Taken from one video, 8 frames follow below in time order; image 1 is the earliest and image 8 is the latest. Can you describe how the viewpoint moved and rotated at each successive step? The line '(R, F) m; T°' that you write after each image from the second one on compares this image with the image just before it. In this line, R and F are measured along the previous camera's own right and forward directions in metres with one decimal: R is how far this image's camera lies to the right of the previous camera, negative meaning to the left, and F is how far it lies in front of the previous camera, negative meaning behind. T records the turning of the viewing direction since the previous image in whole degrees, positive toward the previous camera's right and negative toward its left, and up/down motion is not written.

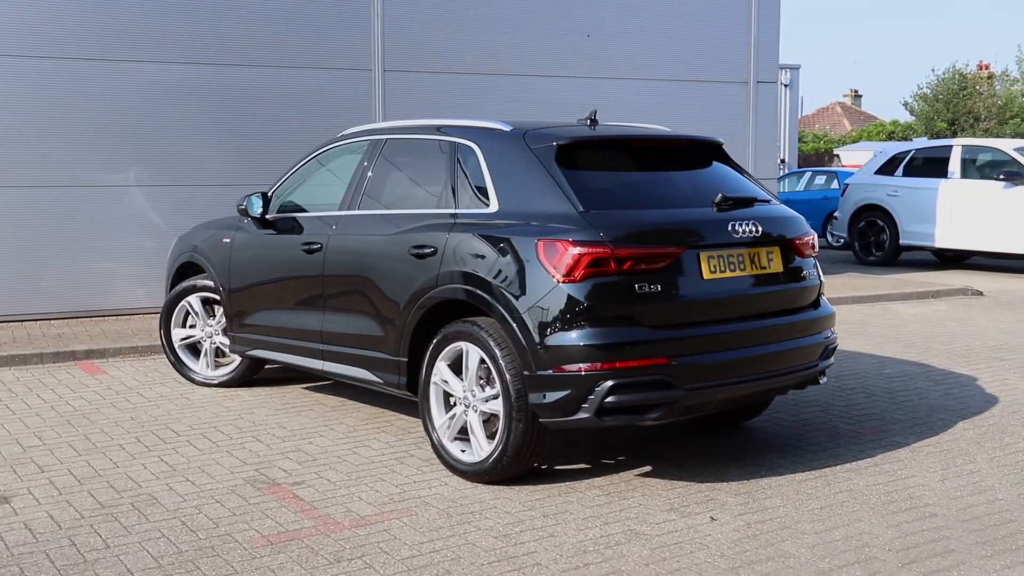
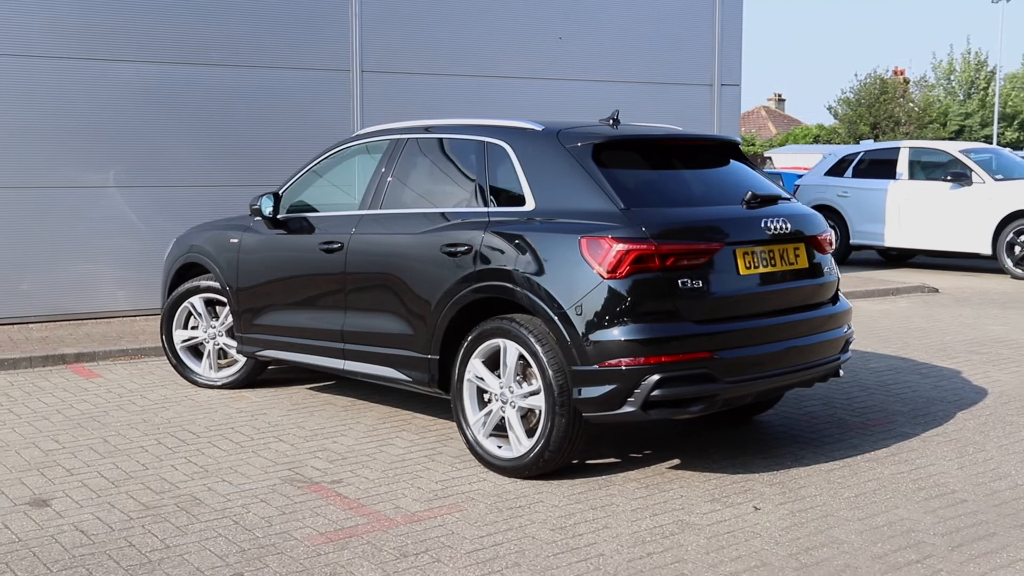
(-0.5, -0.1) m; +4°
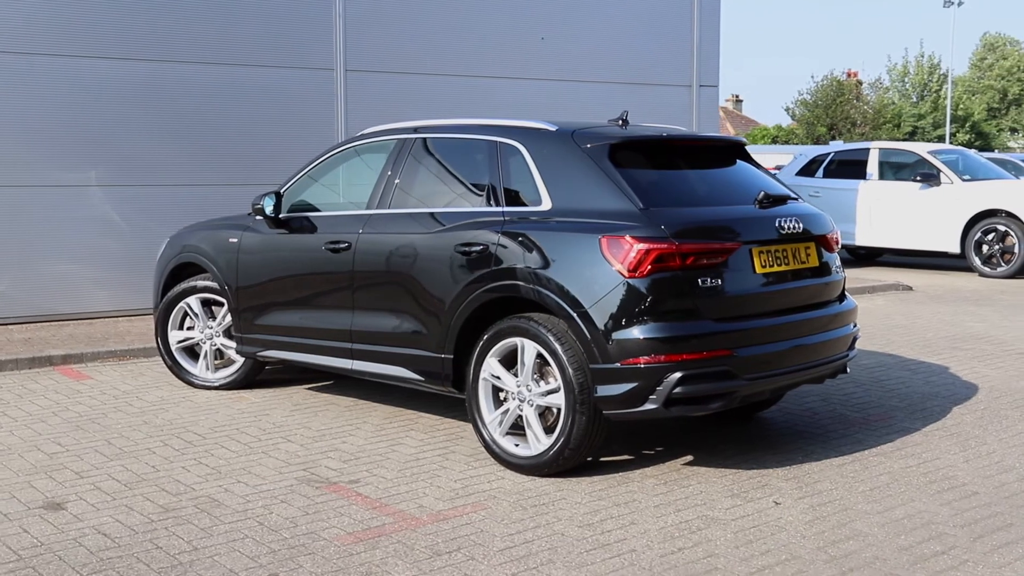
(-0.3, 0.0) m; +2°
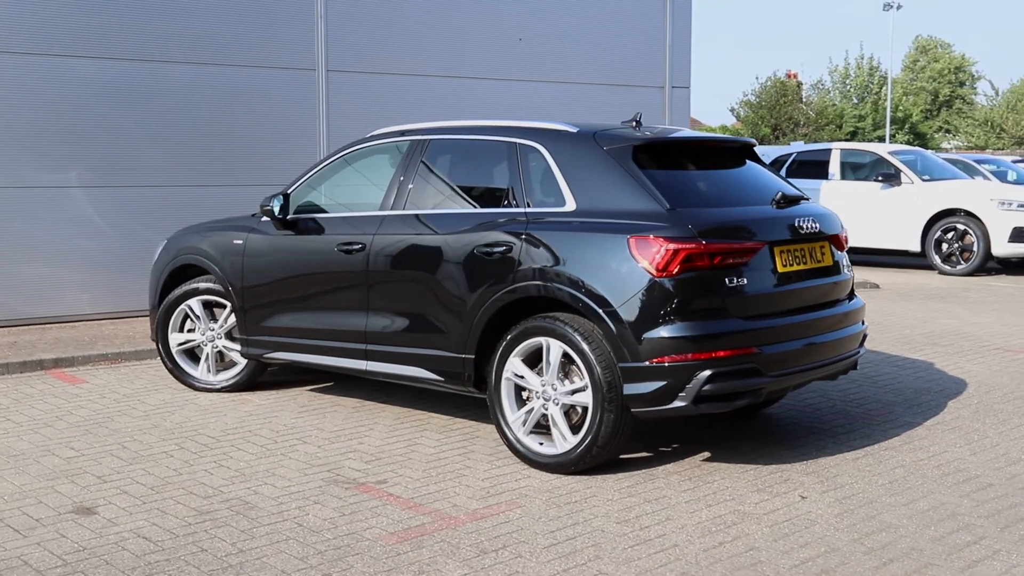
(-0.4, 0.0) m; +3°
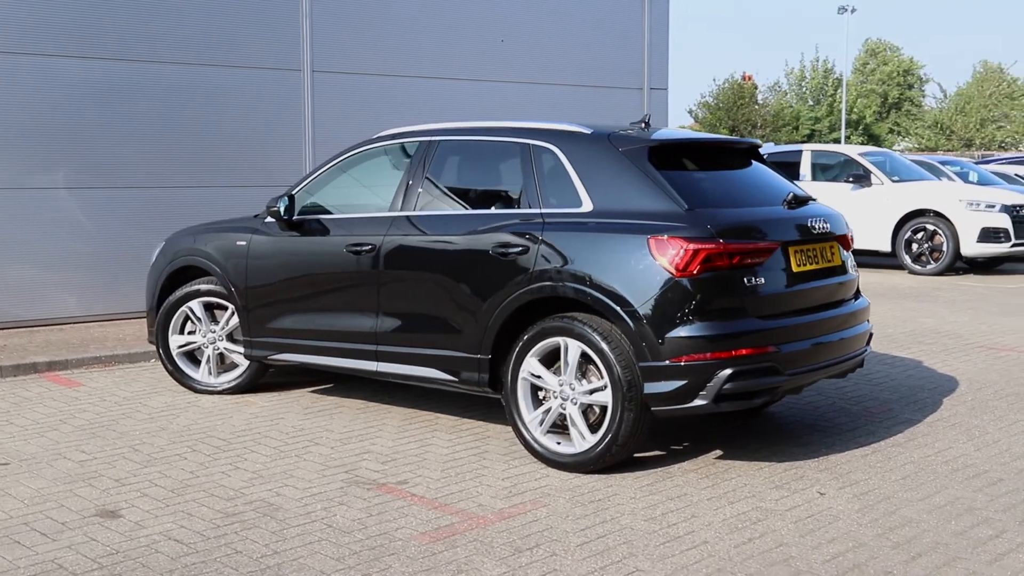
(-0.3, 0.0) m; +2°
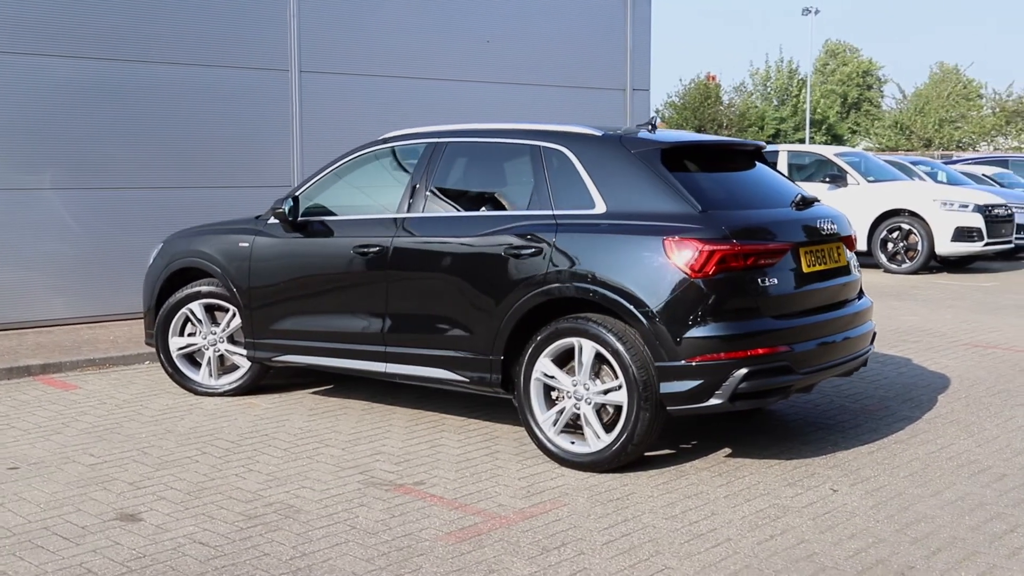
(-0.2, 0.0) m; +2°
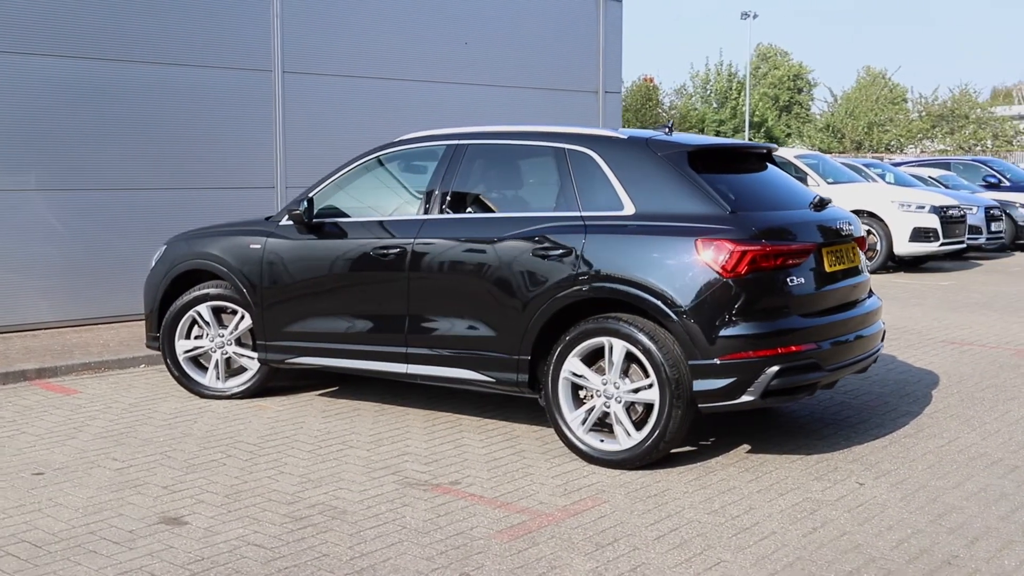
(-0.5, -0.1) m; +3°
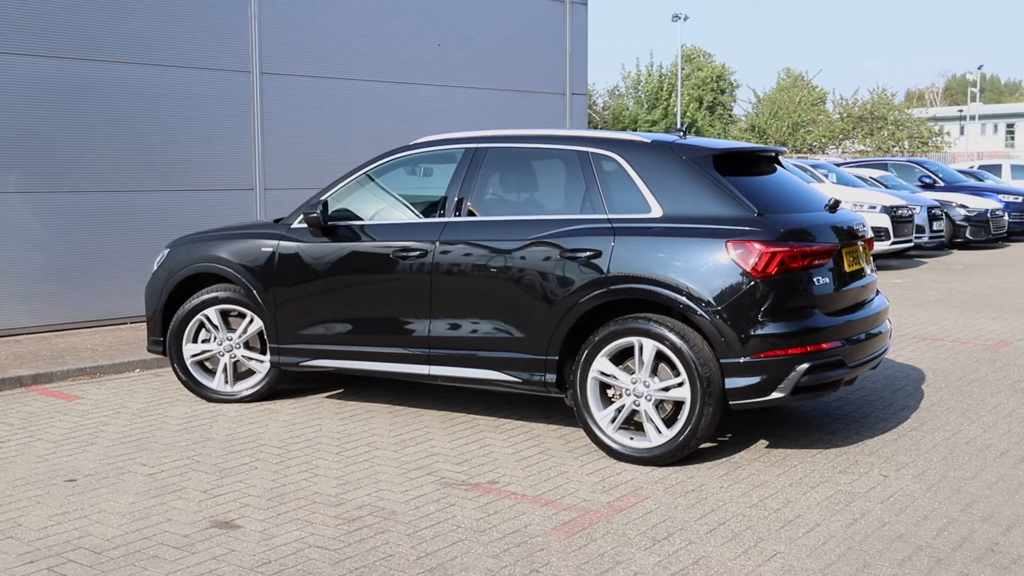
(-0.5, -0.1) m; +4°
